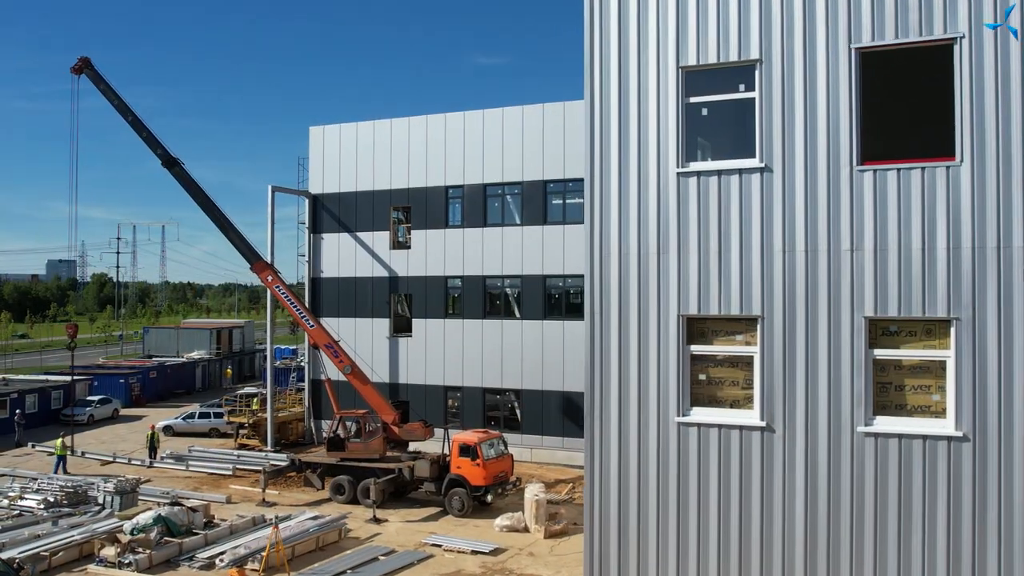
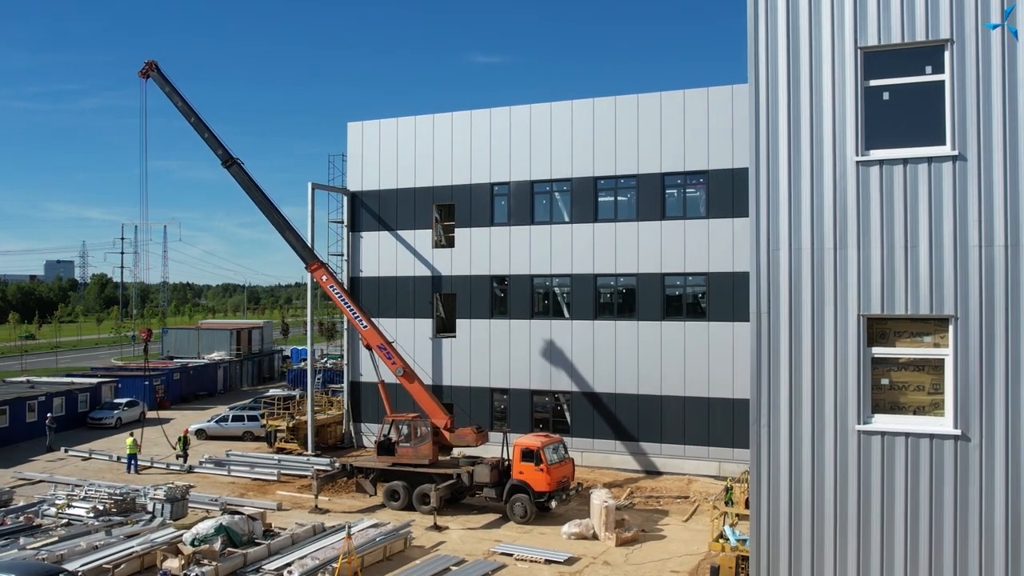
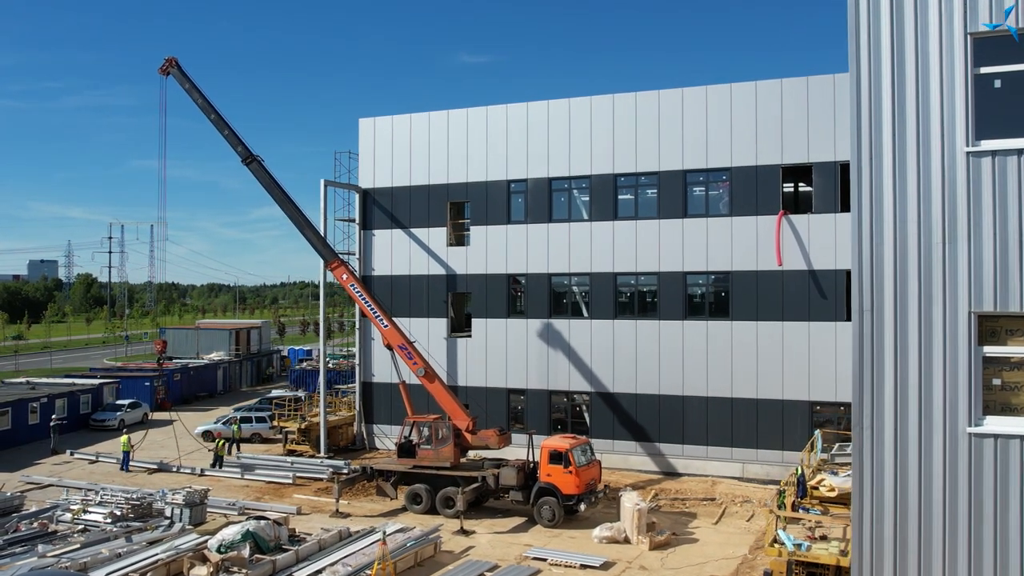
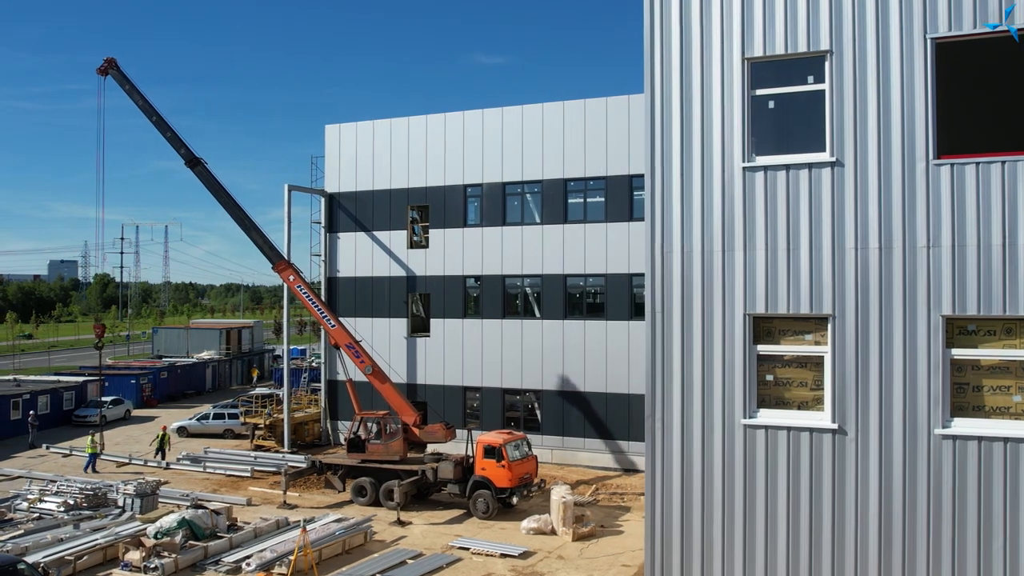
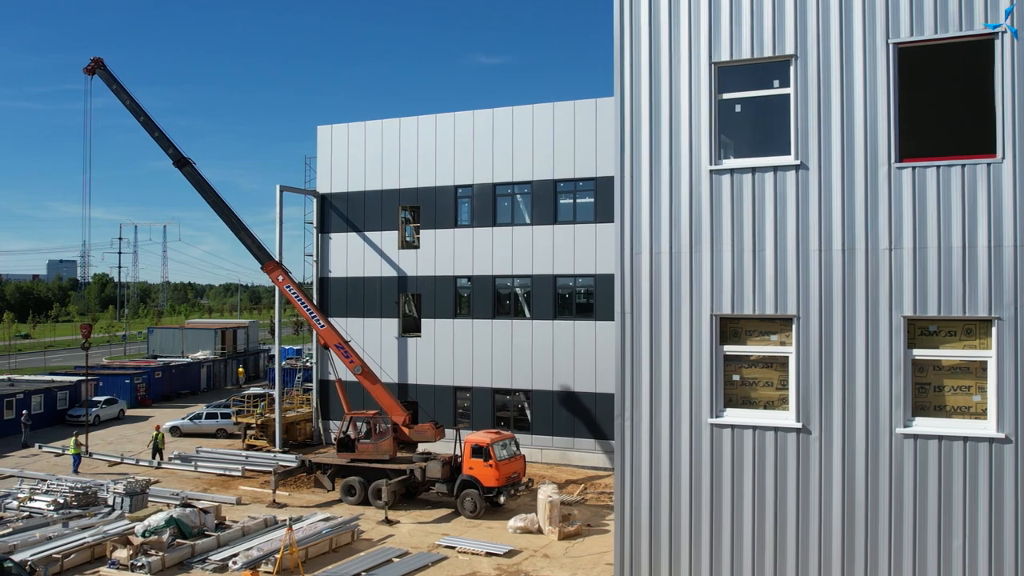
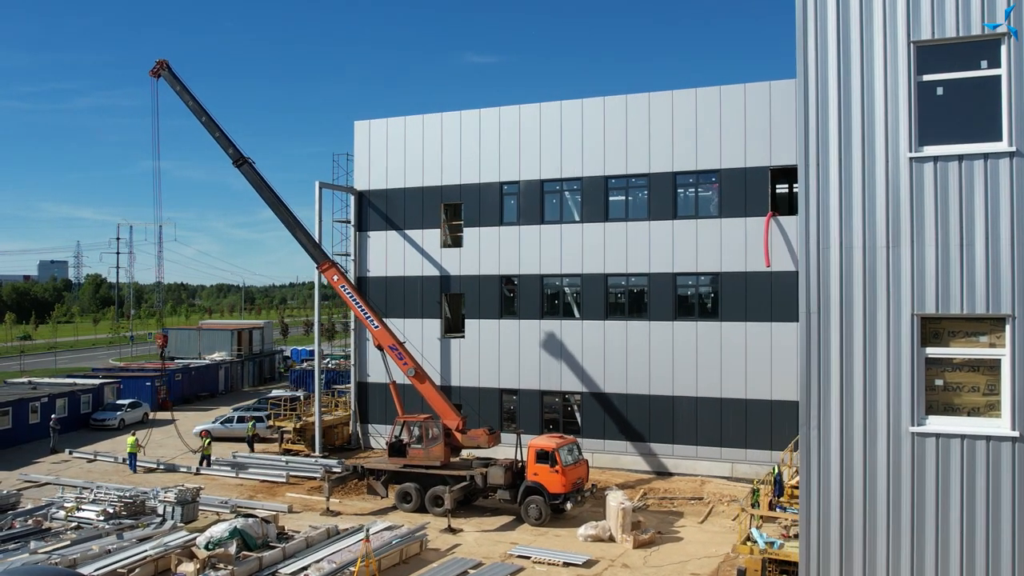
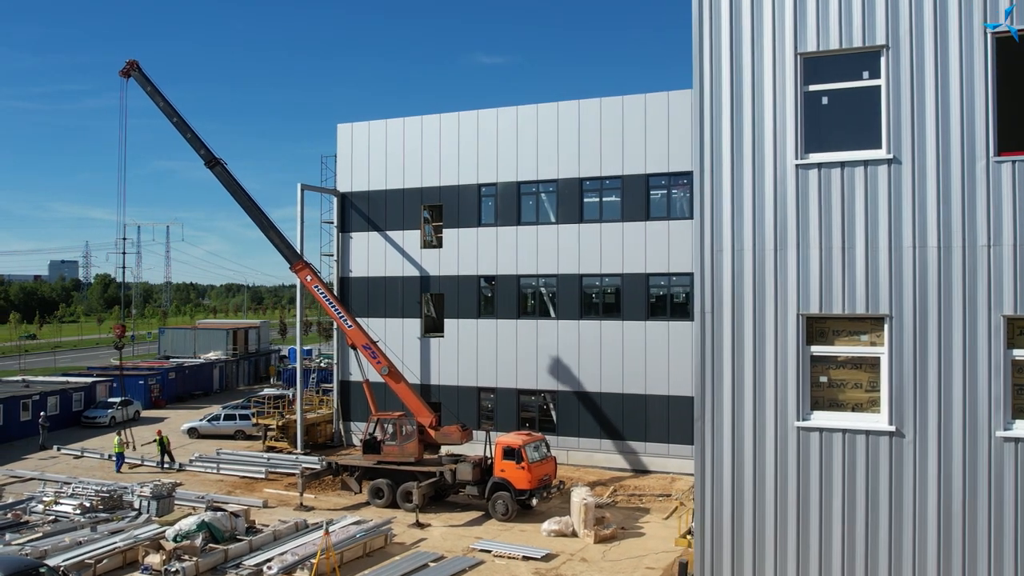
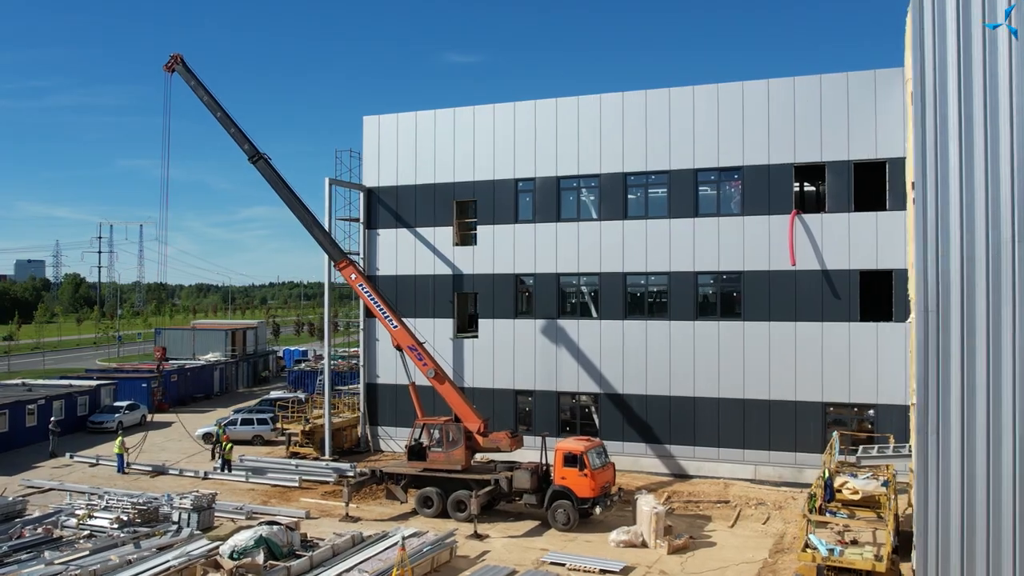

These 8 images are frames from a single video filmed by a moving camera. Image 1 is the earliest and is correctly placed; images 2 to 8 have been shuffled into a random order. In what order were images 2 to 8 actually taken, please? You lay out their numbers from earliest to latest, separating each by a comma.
5, 4, 7, 2, 6, 3, 8
